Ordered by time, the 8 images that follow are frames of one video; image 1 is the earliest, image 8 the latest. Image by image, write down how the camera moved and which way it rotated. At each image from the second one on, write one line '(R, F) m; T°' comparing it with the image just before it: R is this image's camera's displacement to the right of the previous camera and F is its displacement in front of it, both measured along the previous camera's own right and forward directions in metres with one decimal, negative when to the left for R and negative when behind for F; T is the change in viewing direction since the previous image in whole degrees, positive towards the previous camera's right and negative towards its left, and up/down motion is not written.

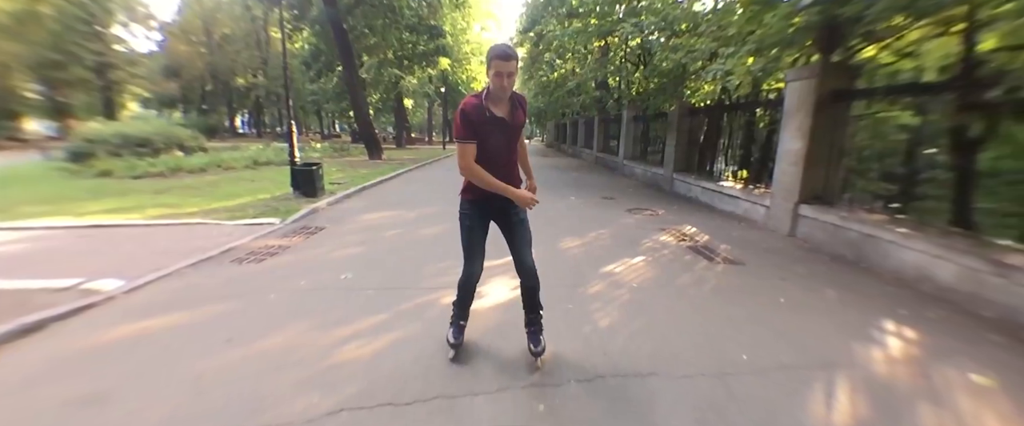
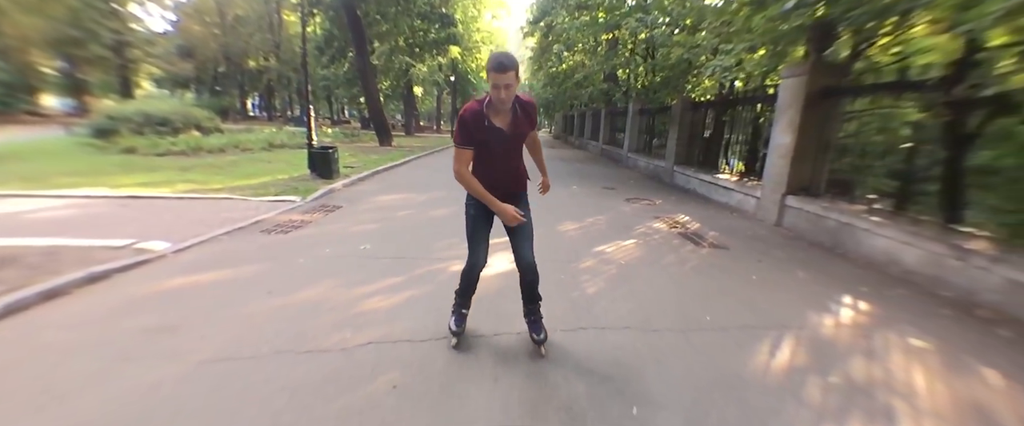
(0.0, -0.4) m; -1°
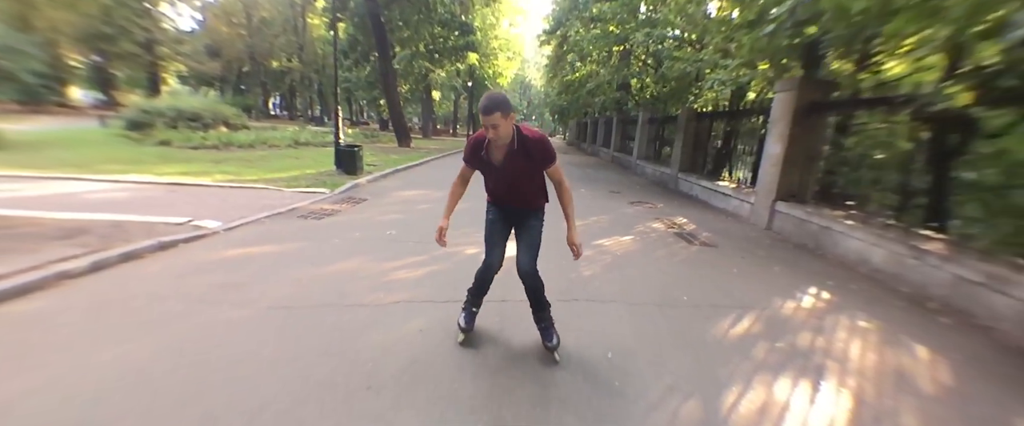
(0.0, -0.6) m; -2°
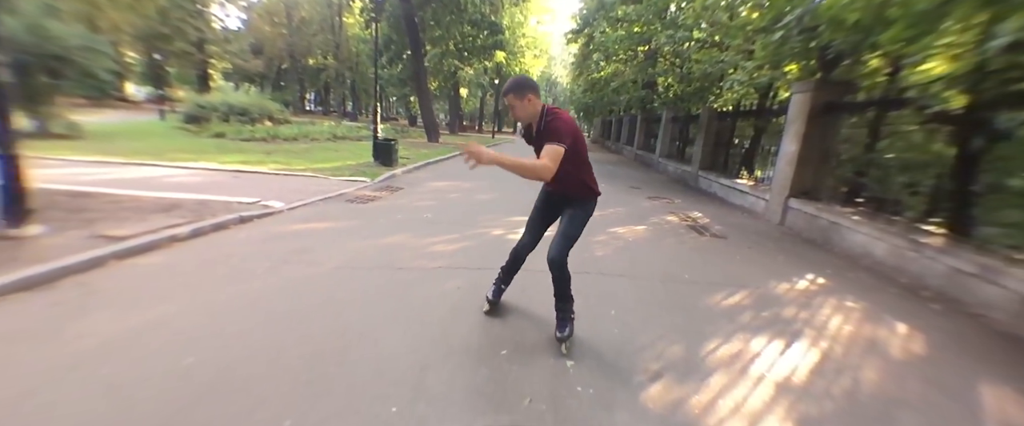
(0.0, -0.6) m; -4°
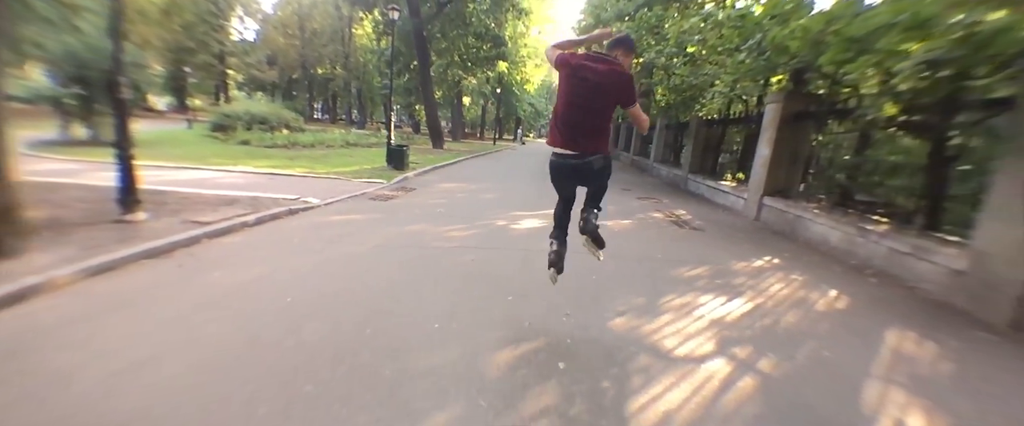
(0.0, -0.9) m; -1°
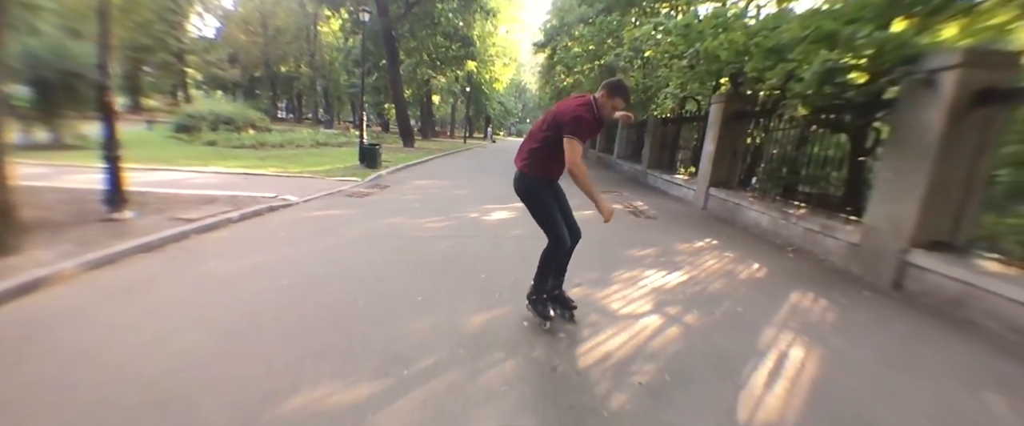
(0.0, -0.5) m; +4°
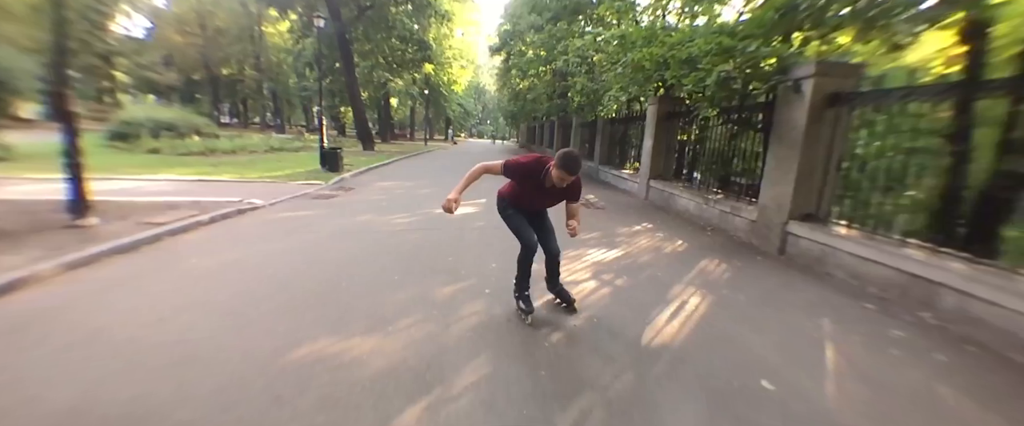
(0.0, -0.6) m; +6°
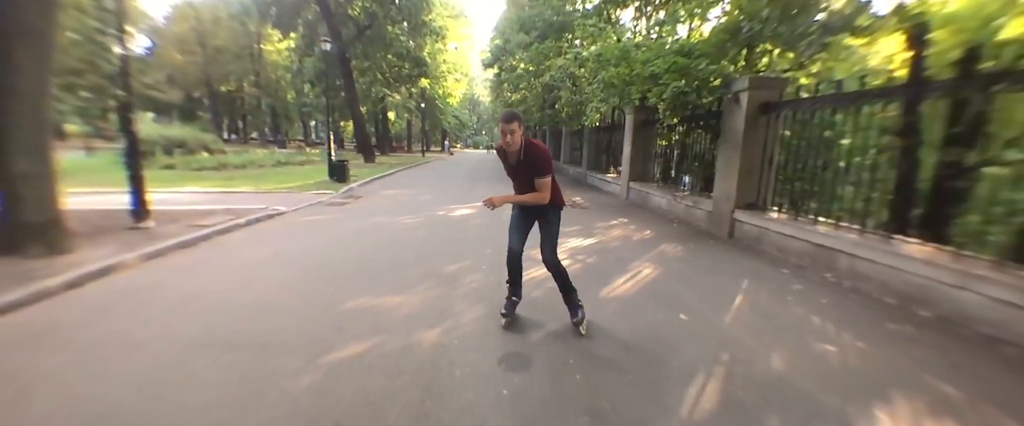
(+0.1, -1.0) m; 0°
